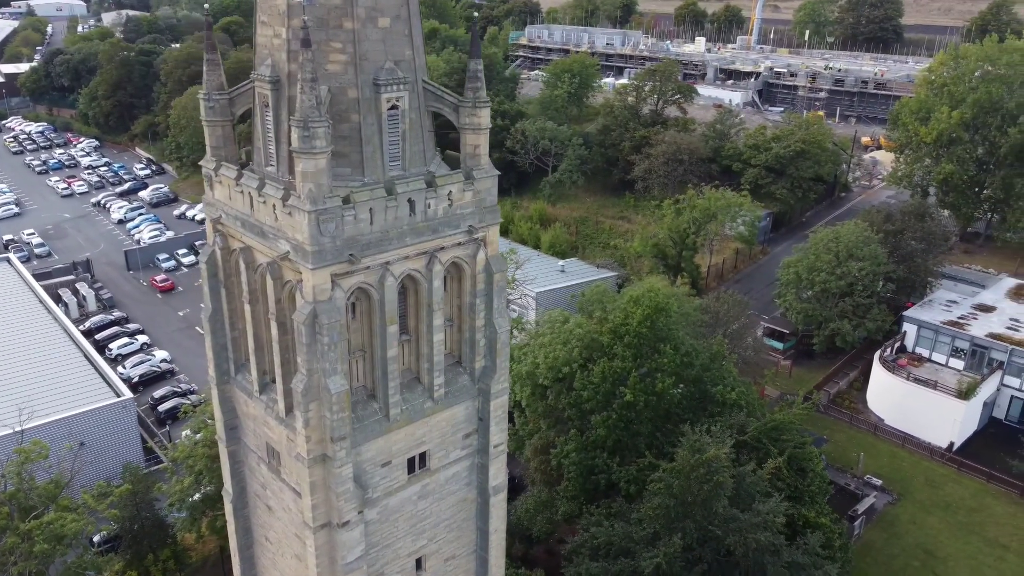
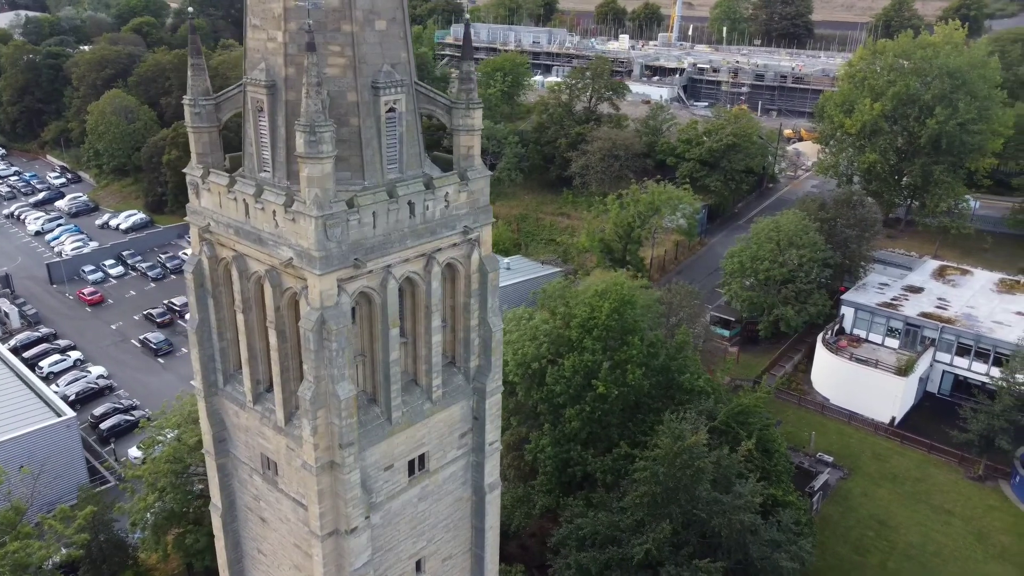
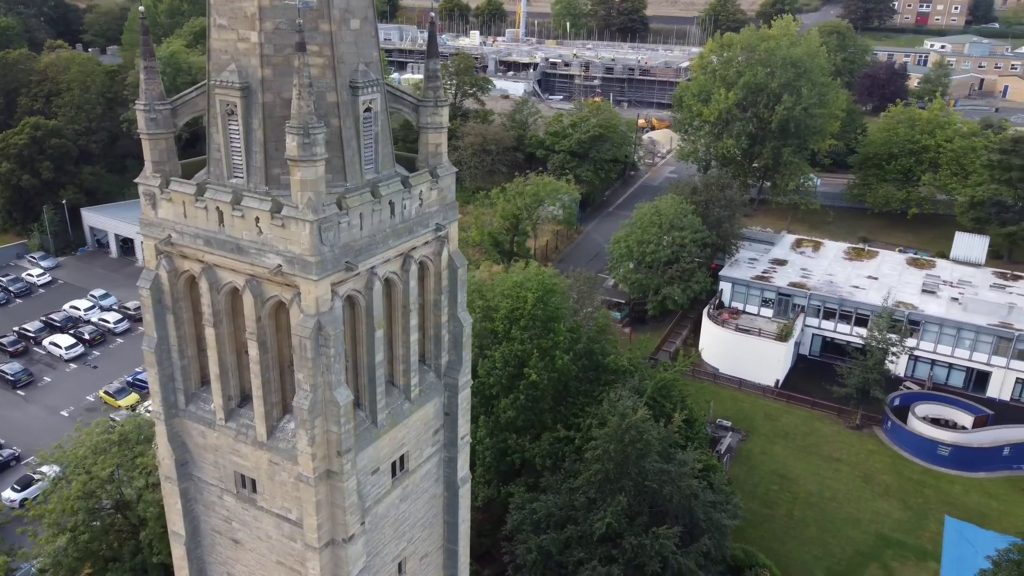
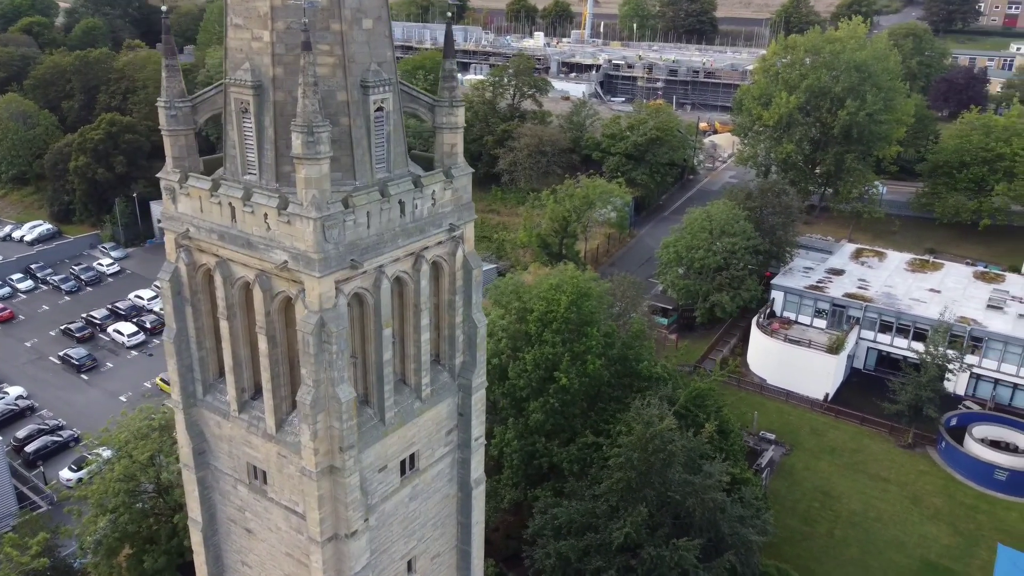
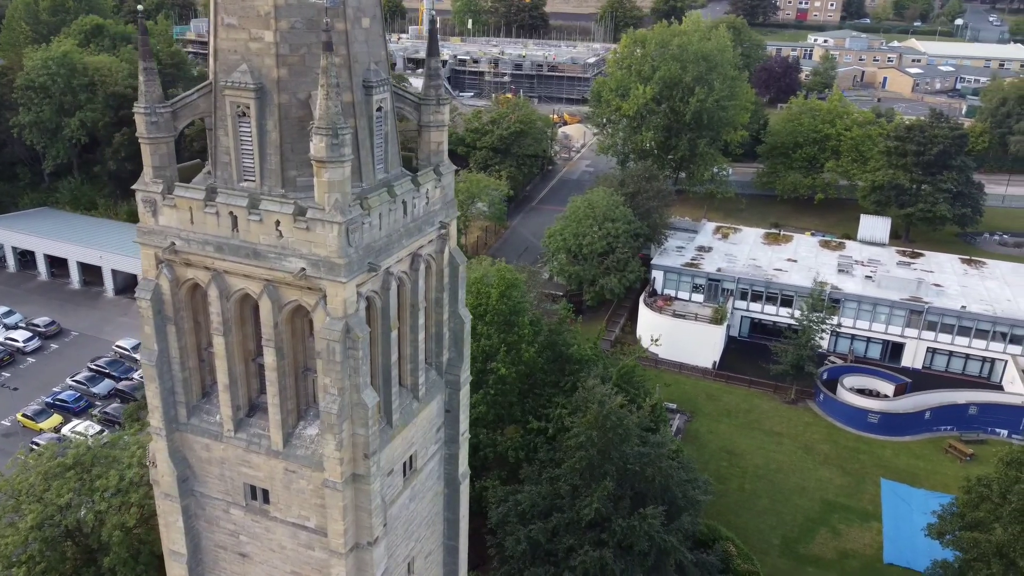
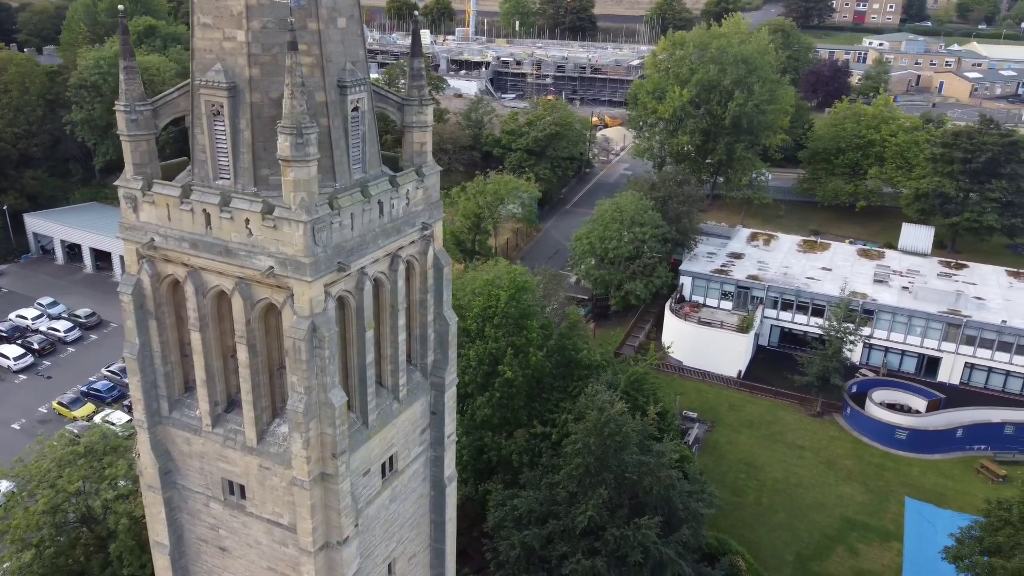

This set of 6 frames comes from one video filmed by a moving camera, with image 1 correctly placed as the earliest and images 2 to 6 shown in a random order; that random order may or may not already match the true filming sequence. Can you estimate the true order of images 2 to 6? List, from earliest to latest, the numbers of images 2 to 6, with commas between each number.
2, 4, 3, 6, 5
